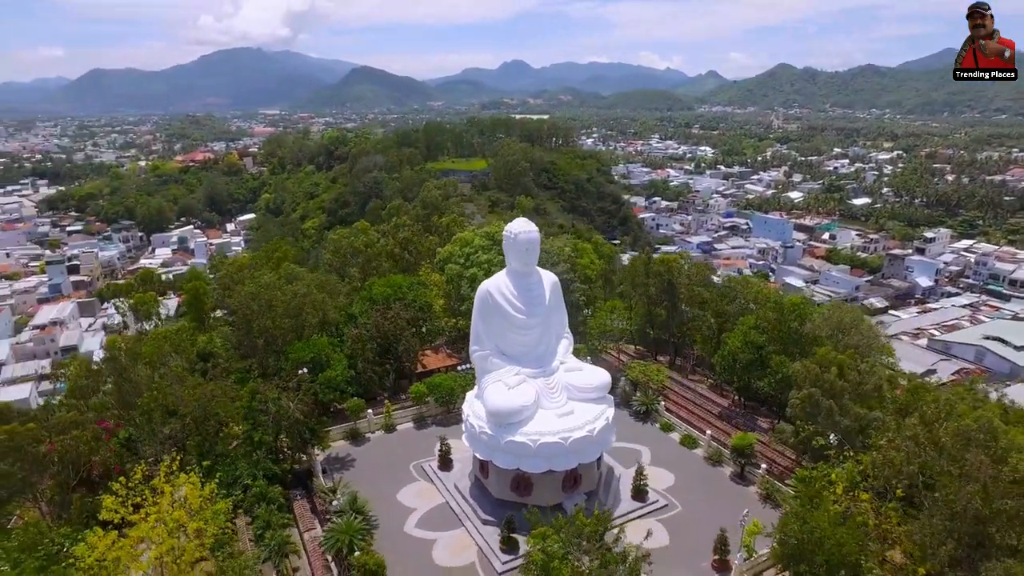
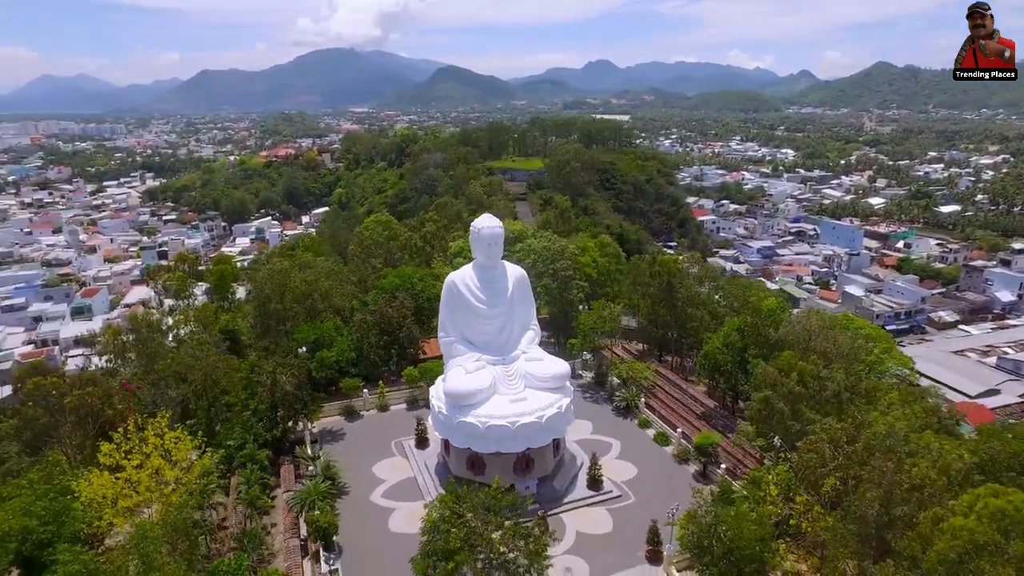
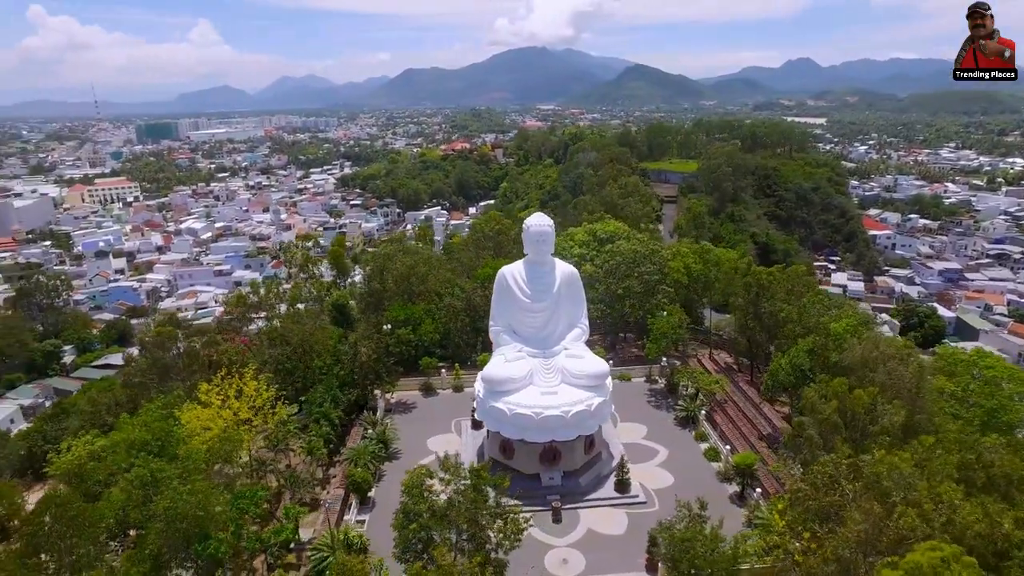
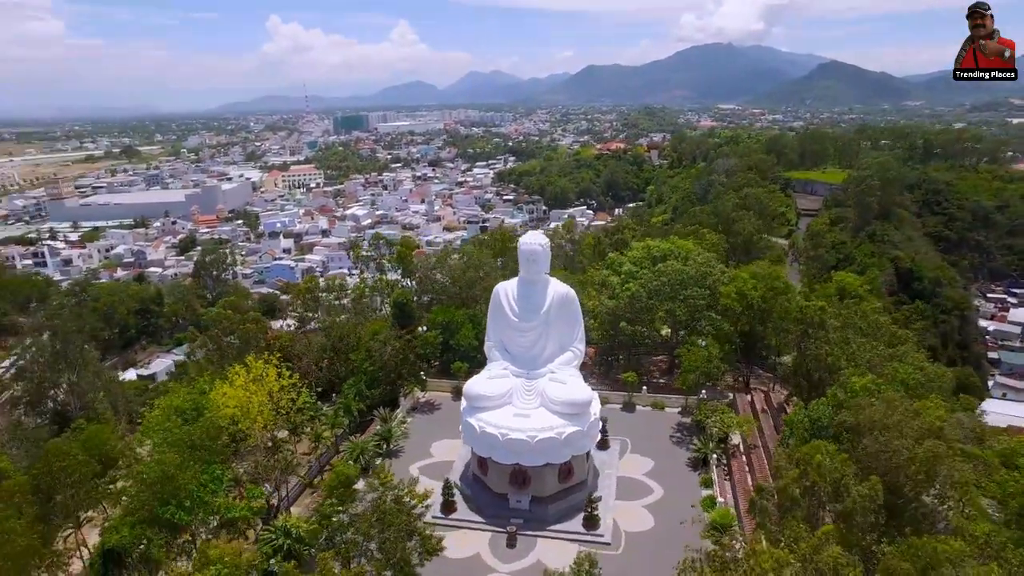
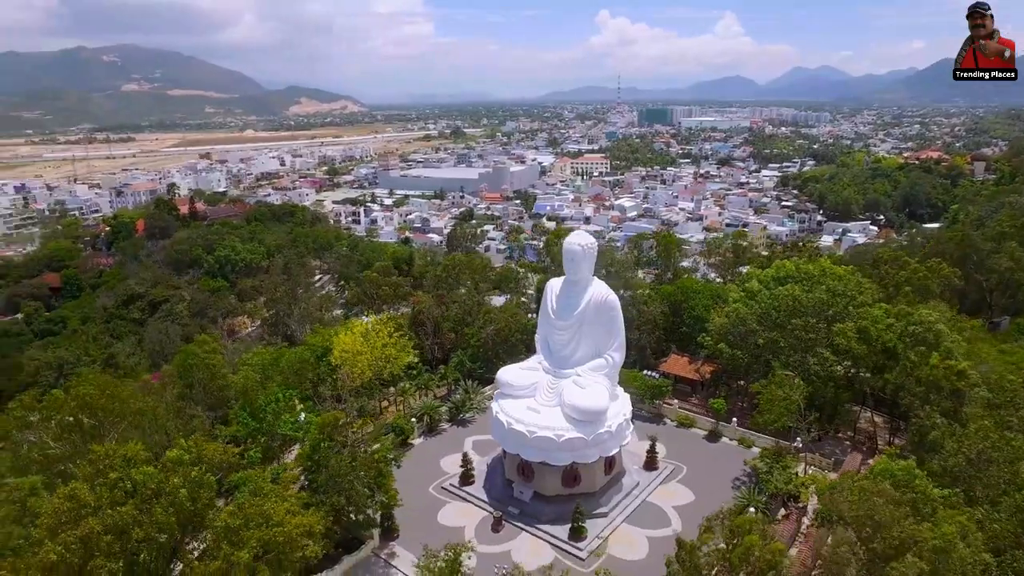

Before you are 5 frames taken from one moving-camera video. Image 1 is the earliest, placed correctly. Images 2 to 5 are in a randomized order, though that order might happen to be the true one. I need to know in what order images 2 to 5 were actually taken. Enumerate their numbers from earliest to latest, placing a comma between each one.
2, 3, 4, 5
